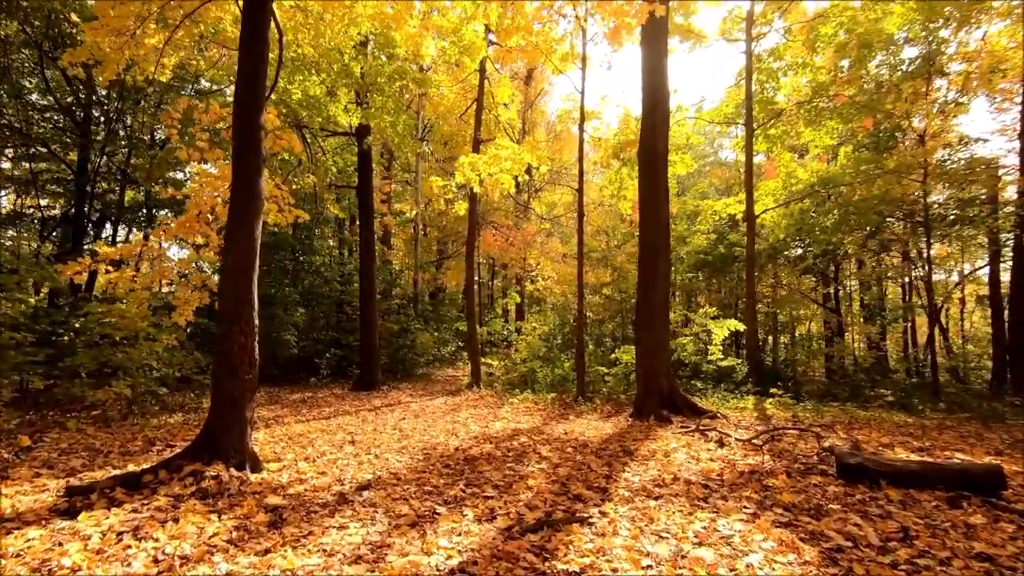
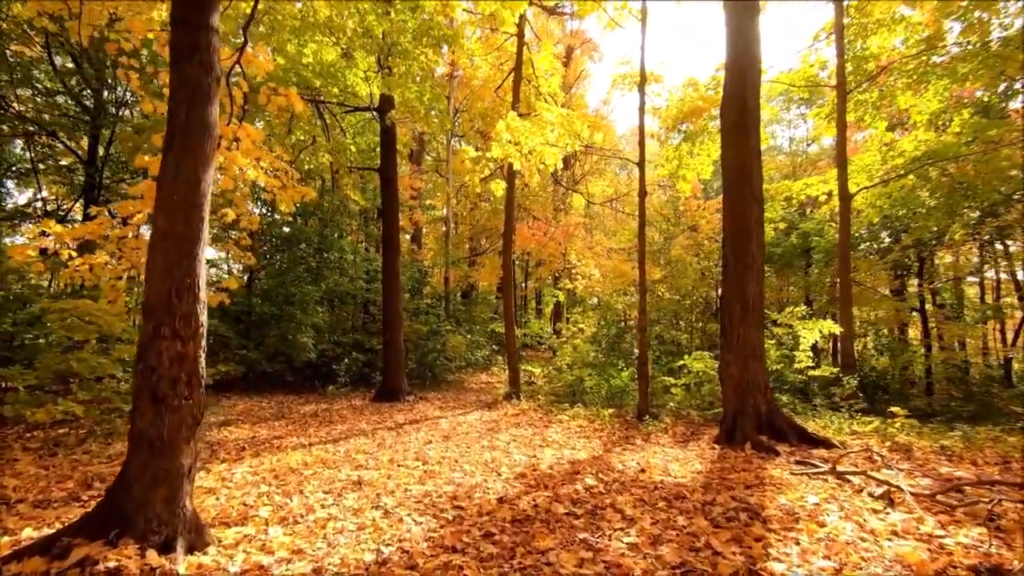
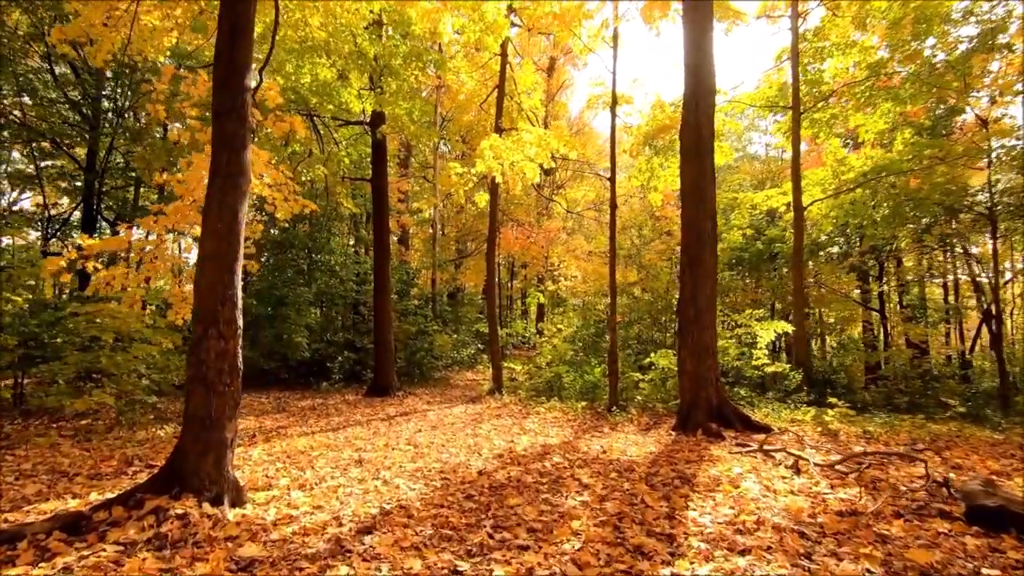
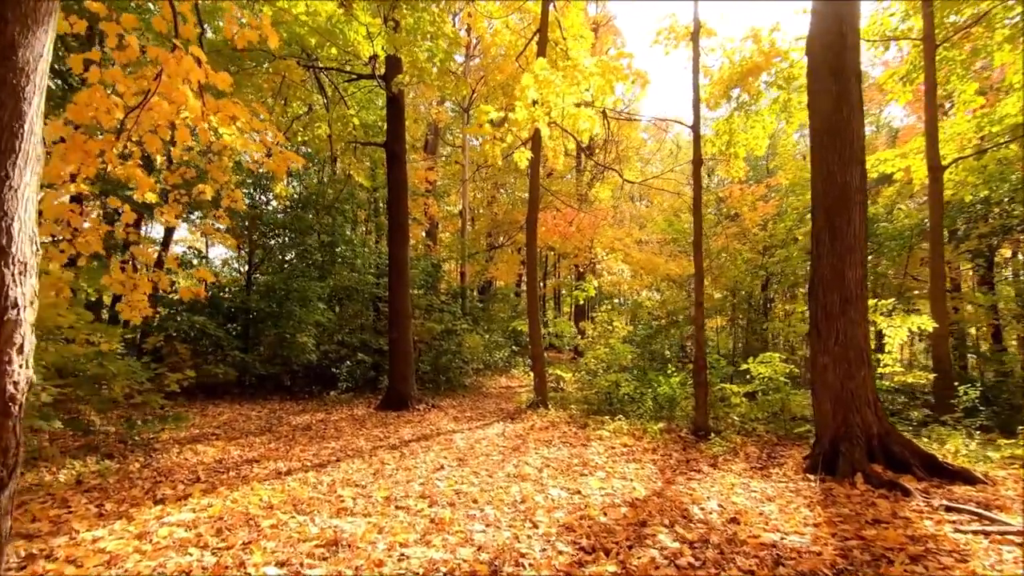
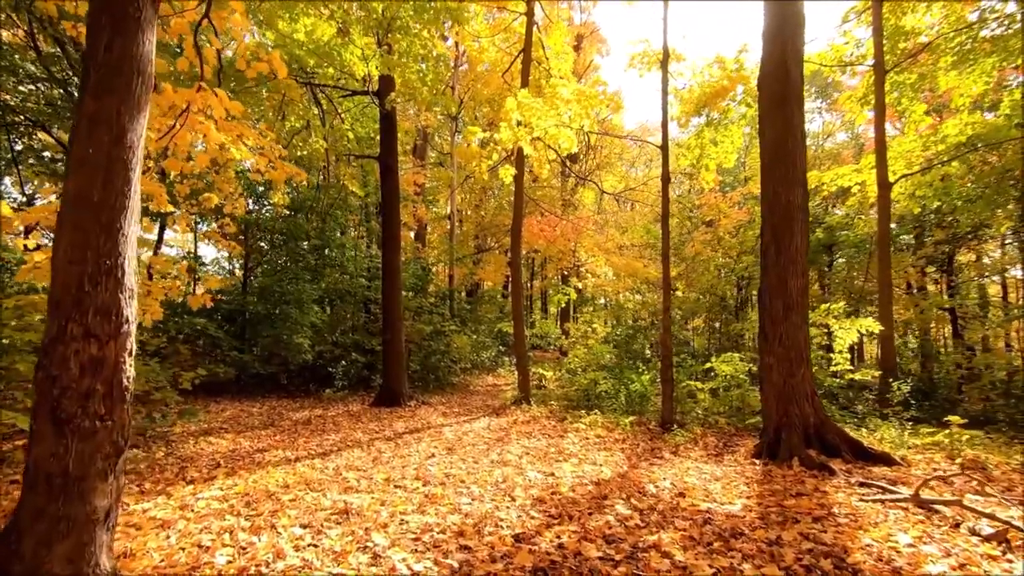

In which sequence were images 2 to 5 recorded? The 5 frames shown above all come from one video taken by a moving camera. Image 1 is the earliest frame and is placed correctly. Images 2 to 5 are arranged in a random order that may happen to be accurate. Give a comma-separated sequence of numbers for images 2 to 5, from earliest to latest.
3, 2, 5, 4
